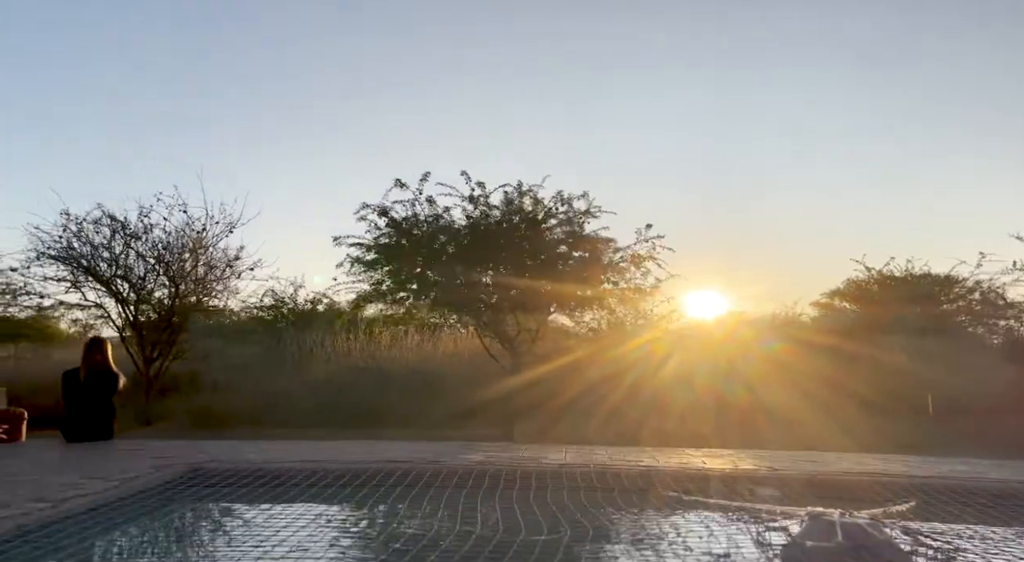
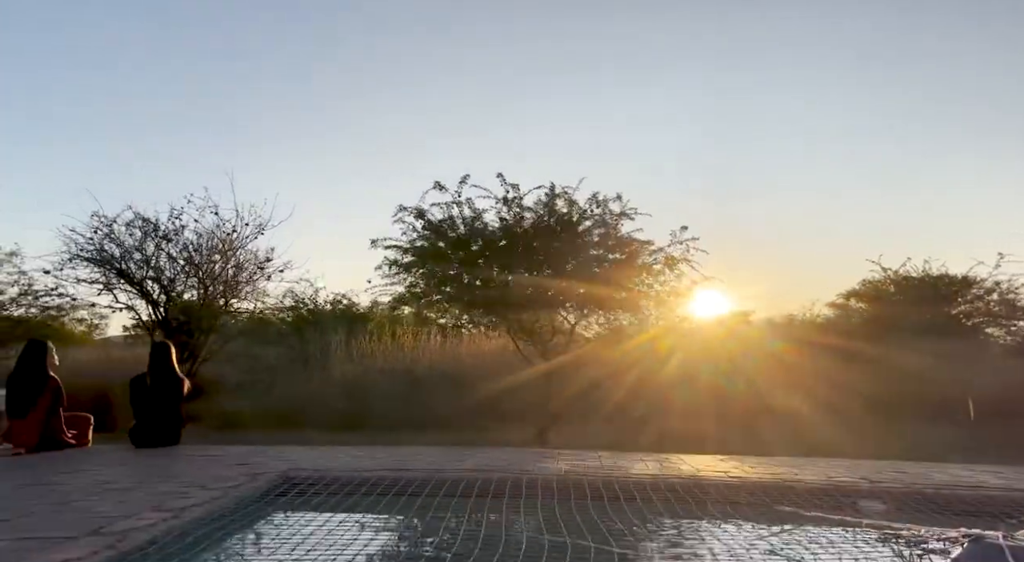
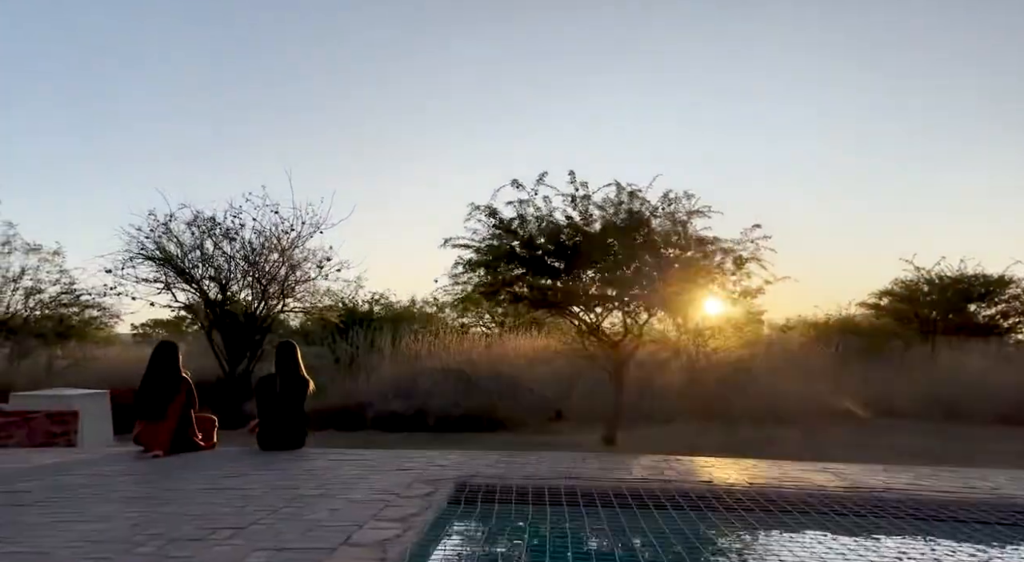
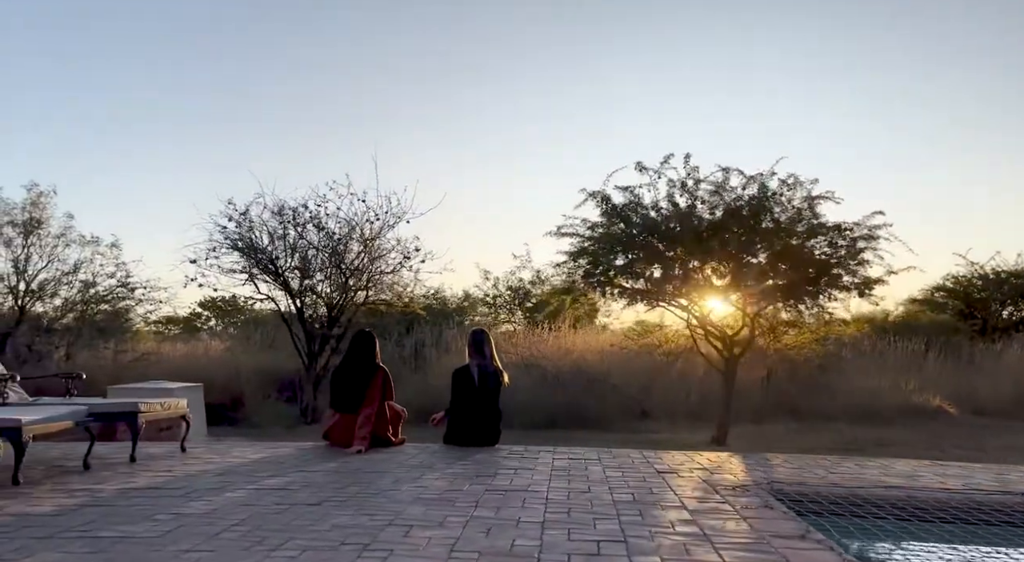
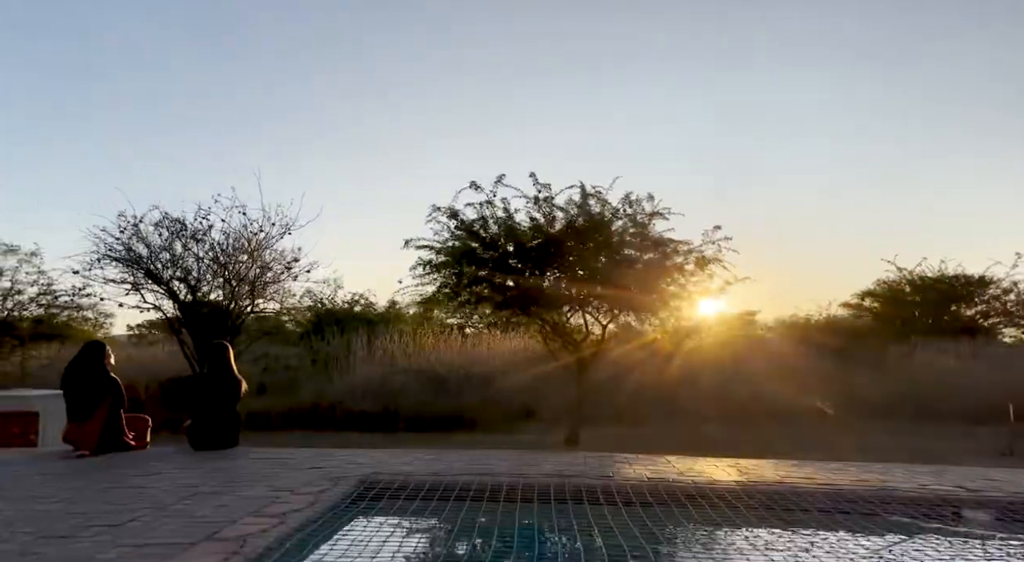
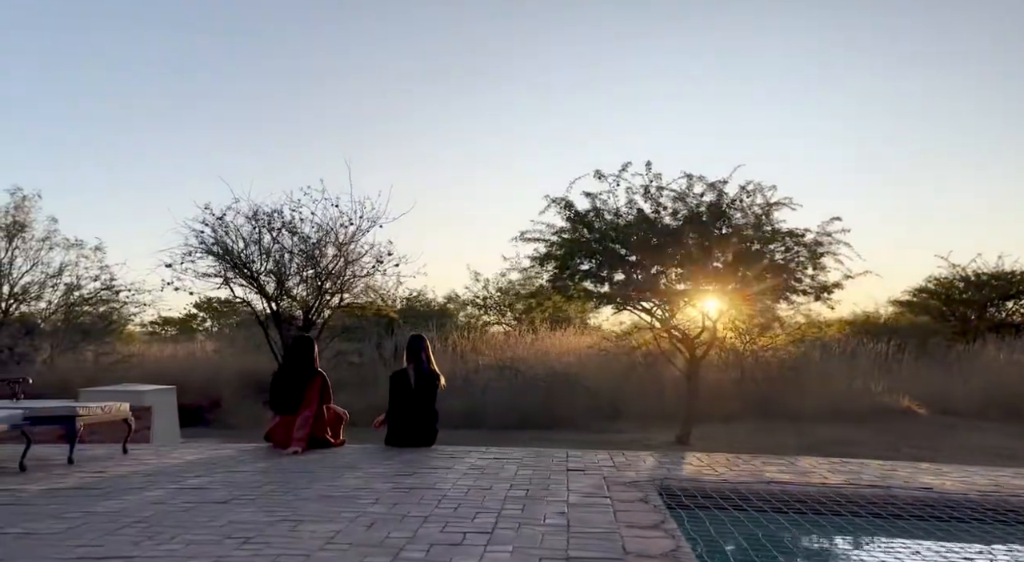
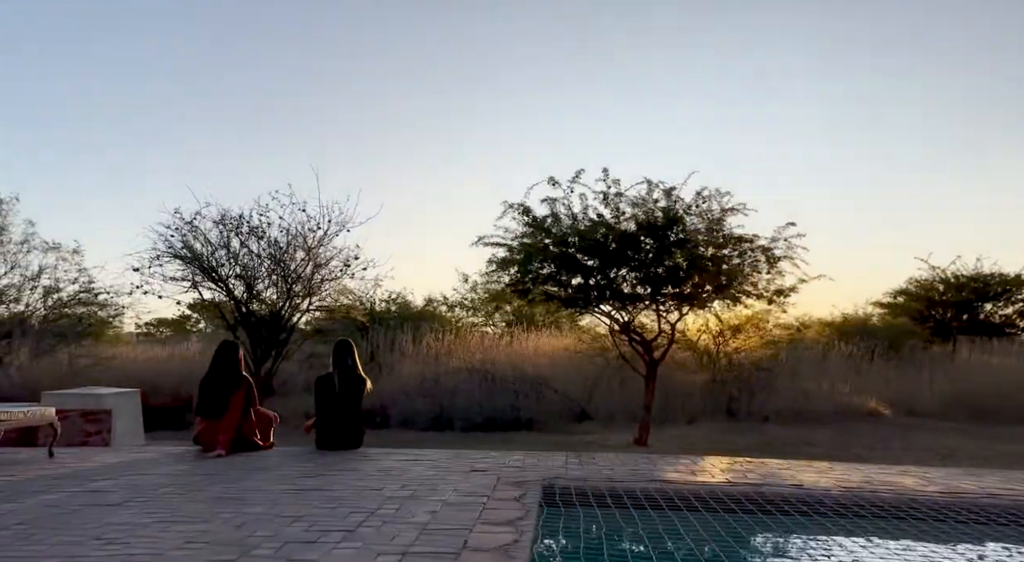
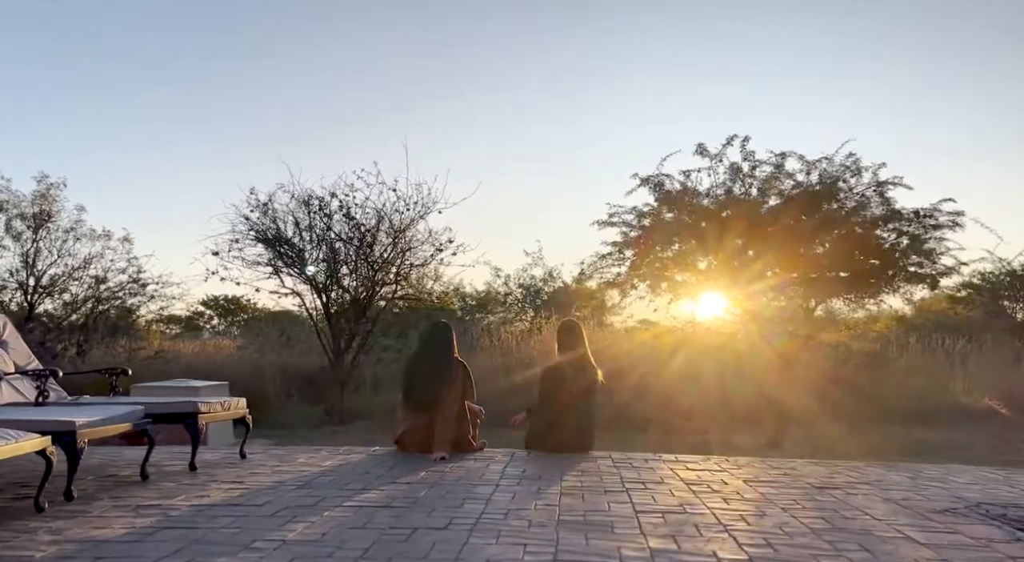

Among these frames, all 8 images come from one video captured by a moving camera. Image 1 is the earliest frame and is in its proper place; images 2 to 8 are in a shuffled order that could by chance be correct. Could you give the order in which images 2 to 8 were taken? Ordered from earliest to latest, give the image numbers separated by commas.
2, 5, 3, 7, 6, 4, 8
